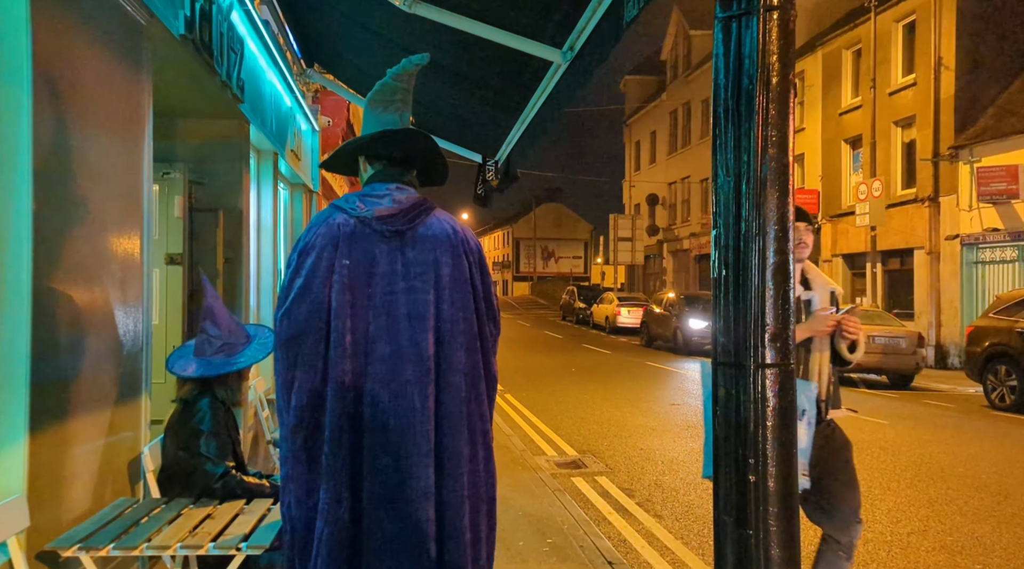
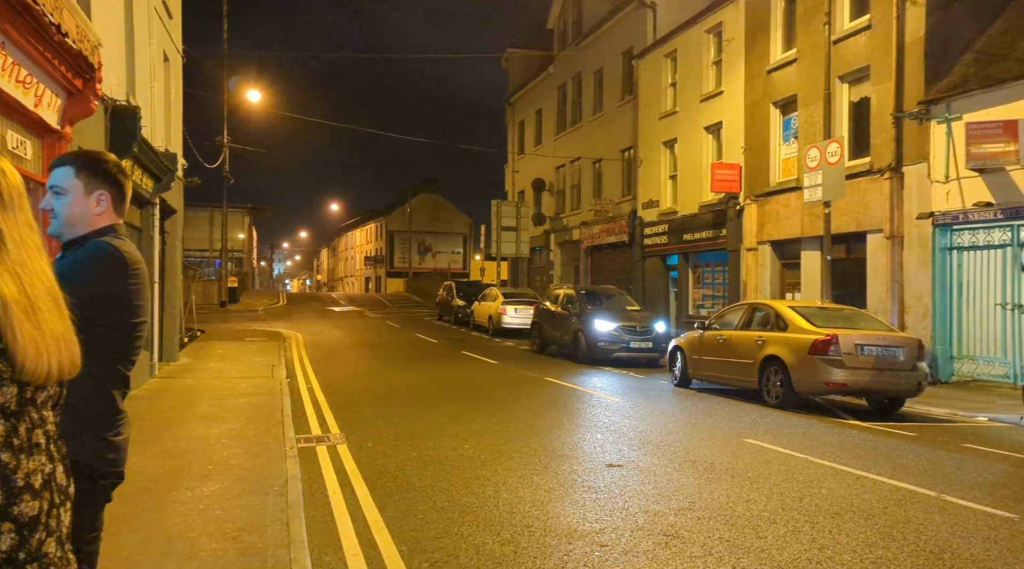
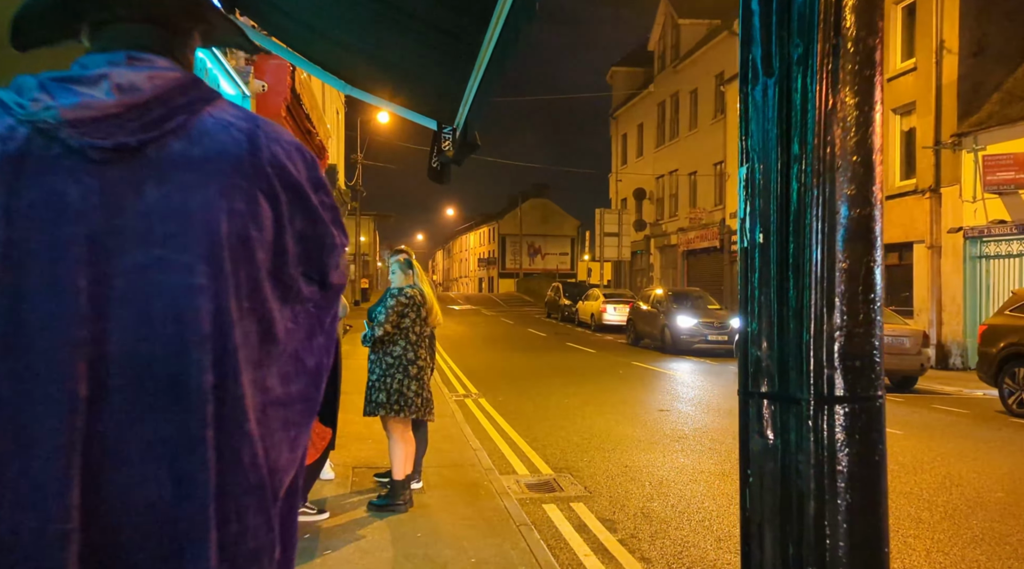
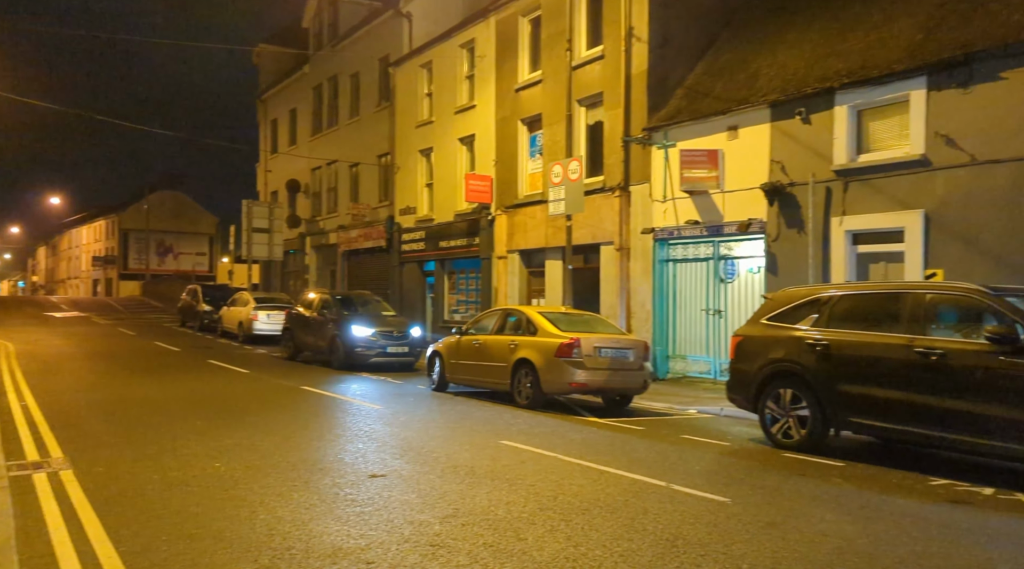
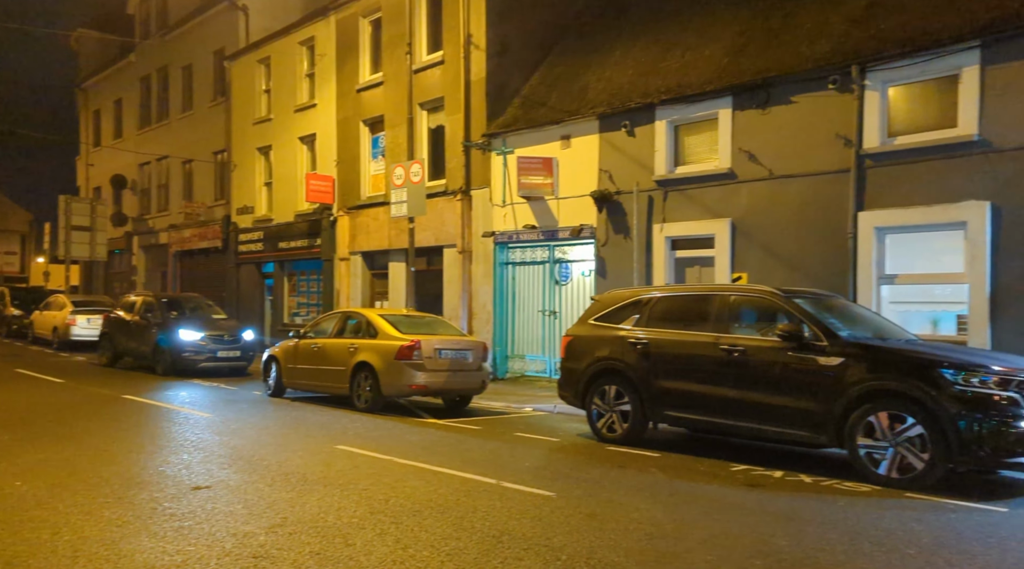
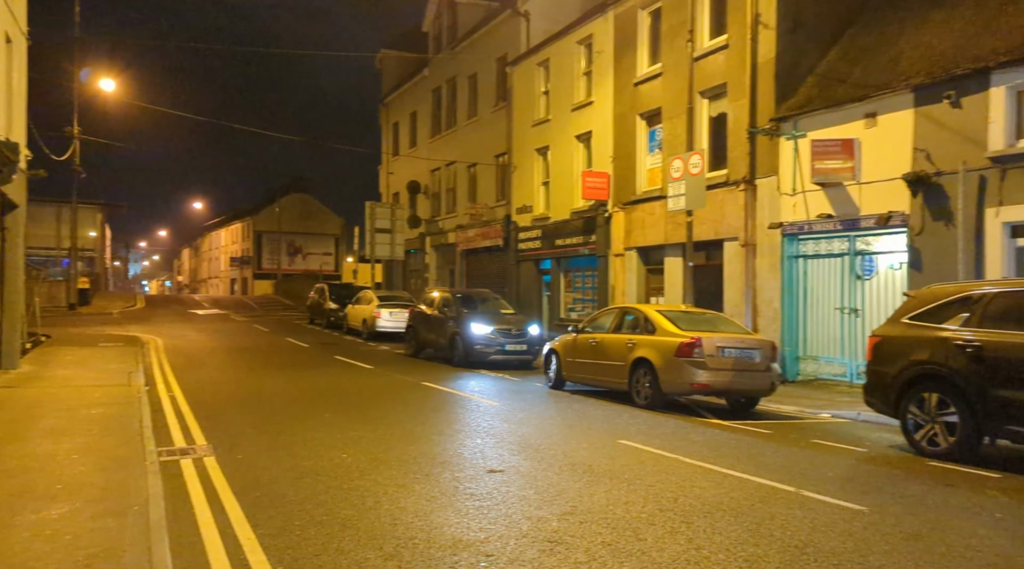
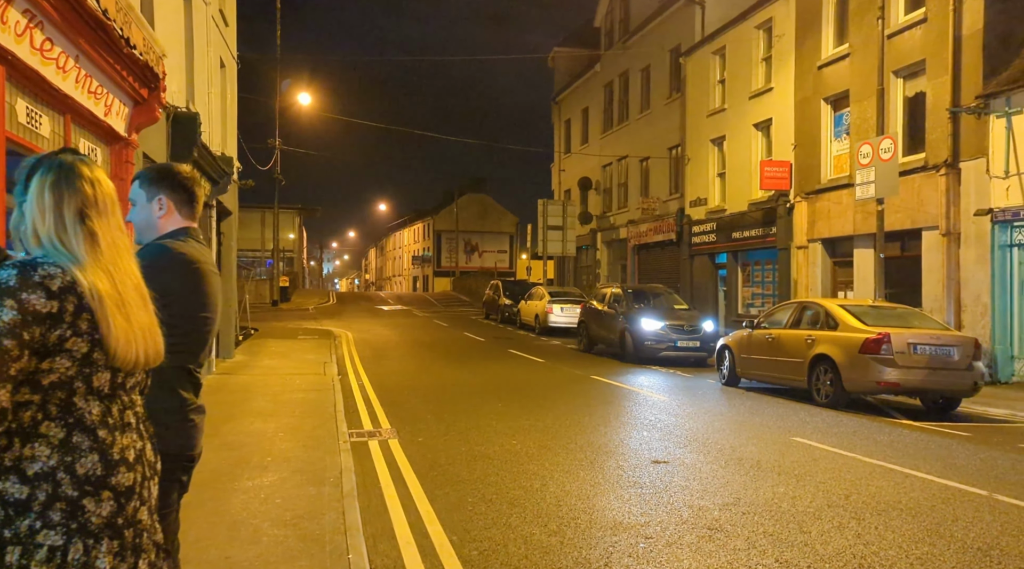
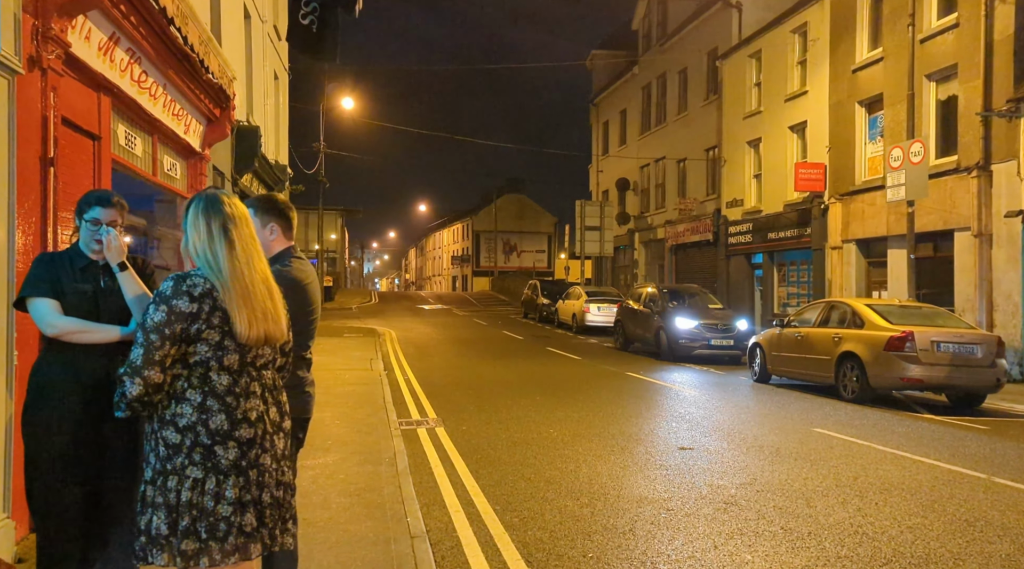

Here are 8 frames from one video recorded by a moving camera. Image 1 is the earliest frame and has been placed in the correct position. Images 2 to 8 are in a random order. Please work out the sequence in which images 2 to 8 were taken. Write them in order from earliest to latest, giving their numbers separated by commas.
3, 8, 7, 2, 6, 4, 5
